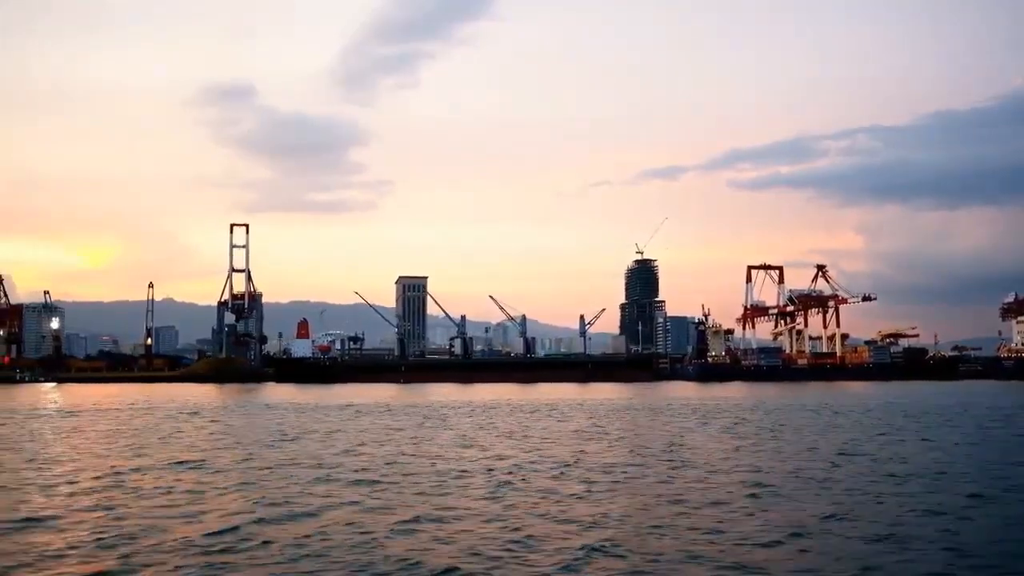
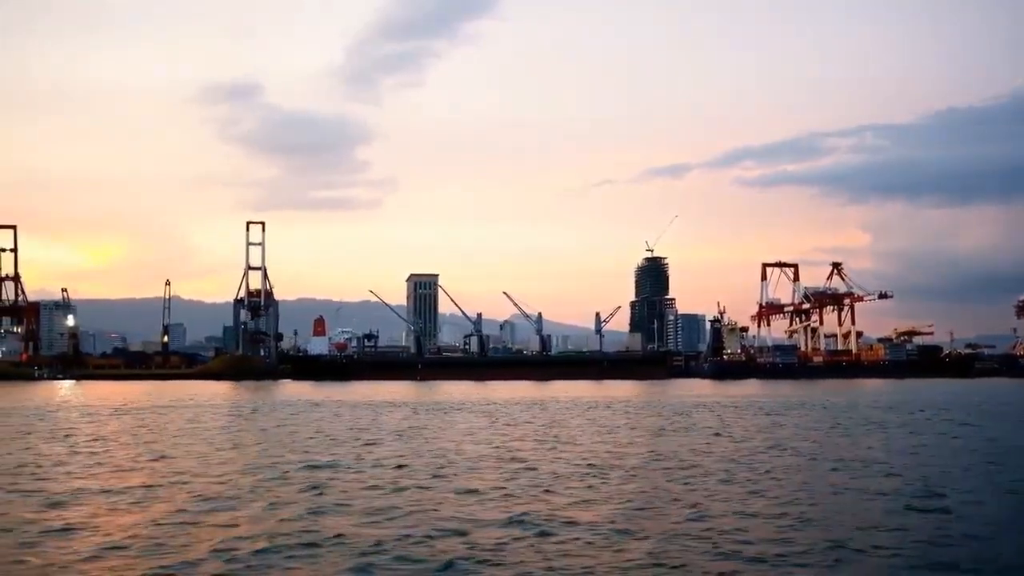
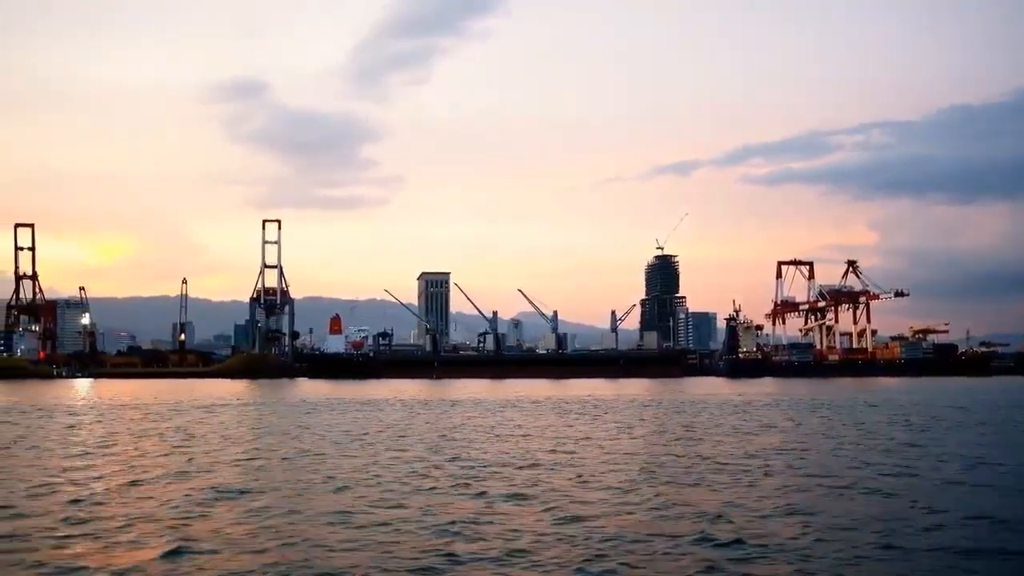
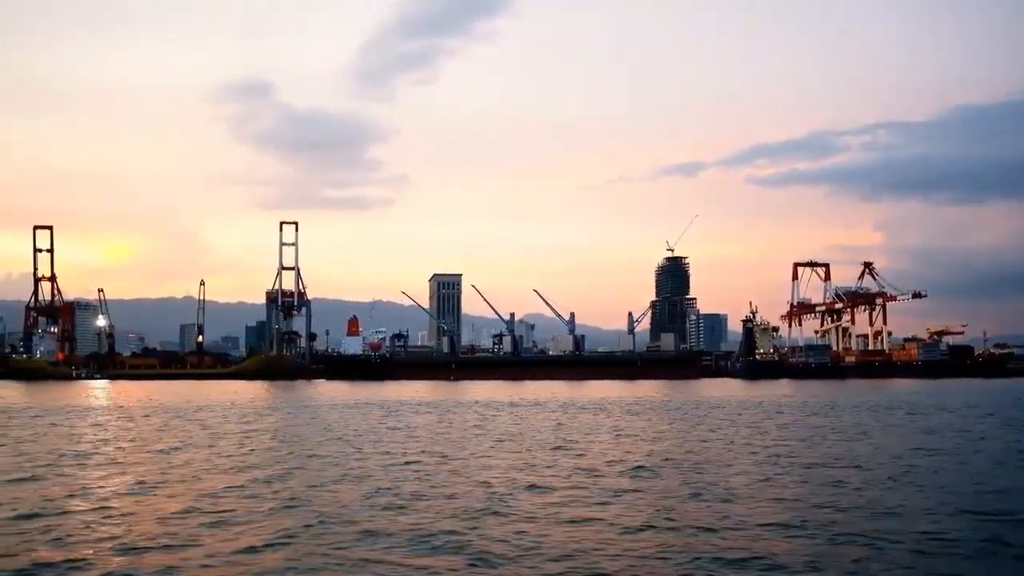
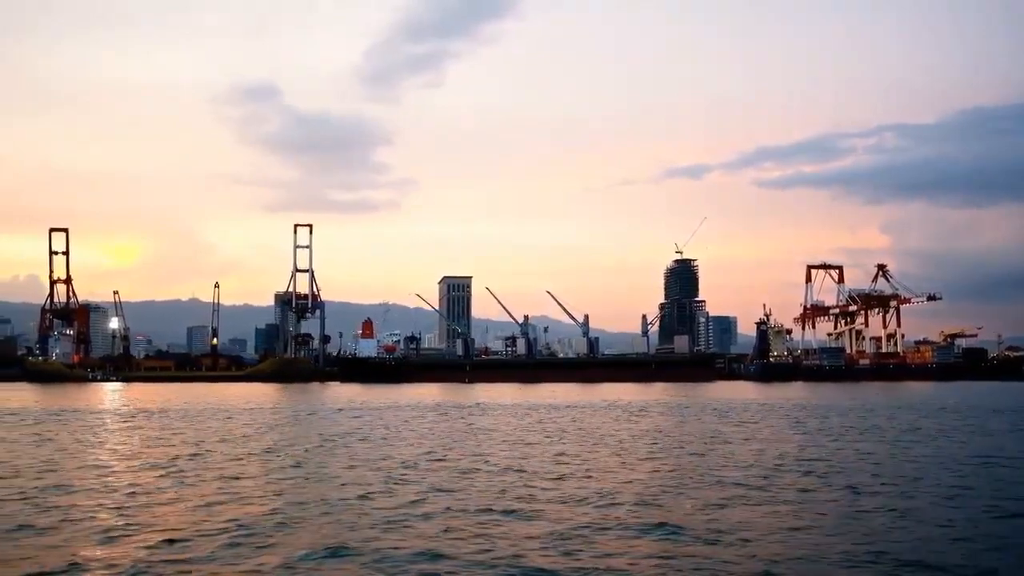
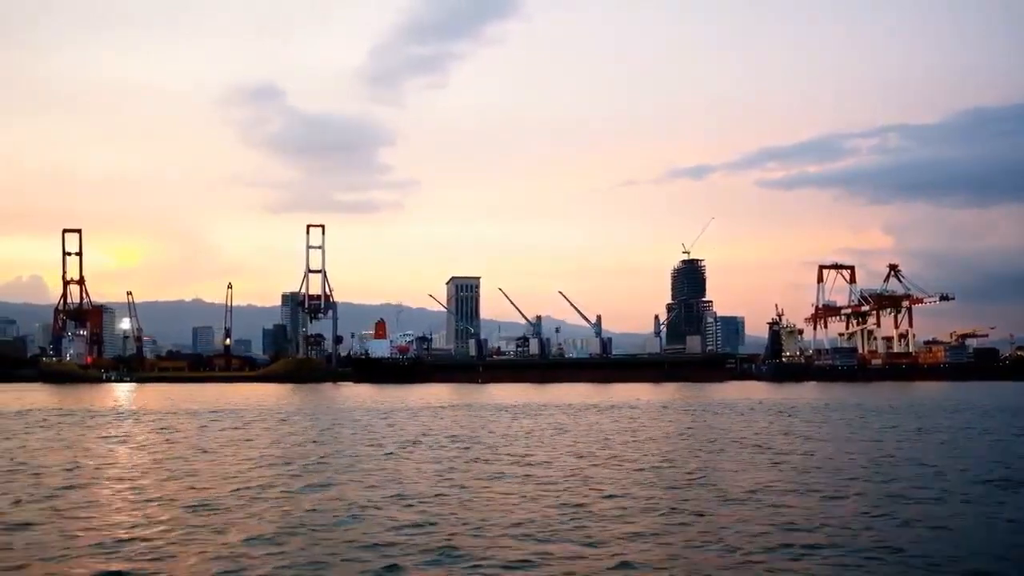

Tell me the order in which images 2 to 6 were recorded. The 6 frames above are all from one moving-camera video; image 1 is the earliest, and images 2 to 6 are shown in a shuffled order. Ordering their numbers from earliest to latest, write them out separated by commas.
2, 3, 4, 5, 6
